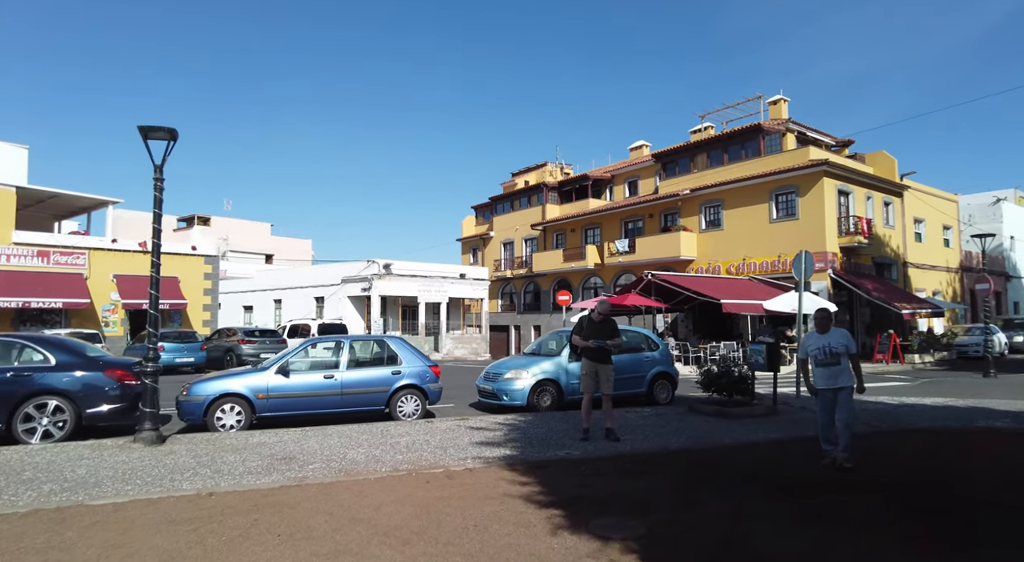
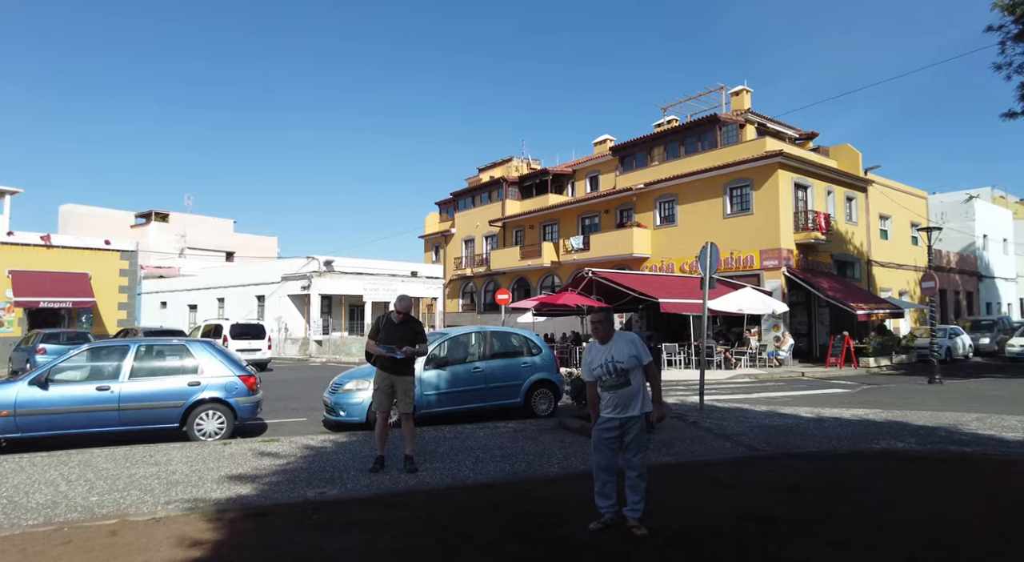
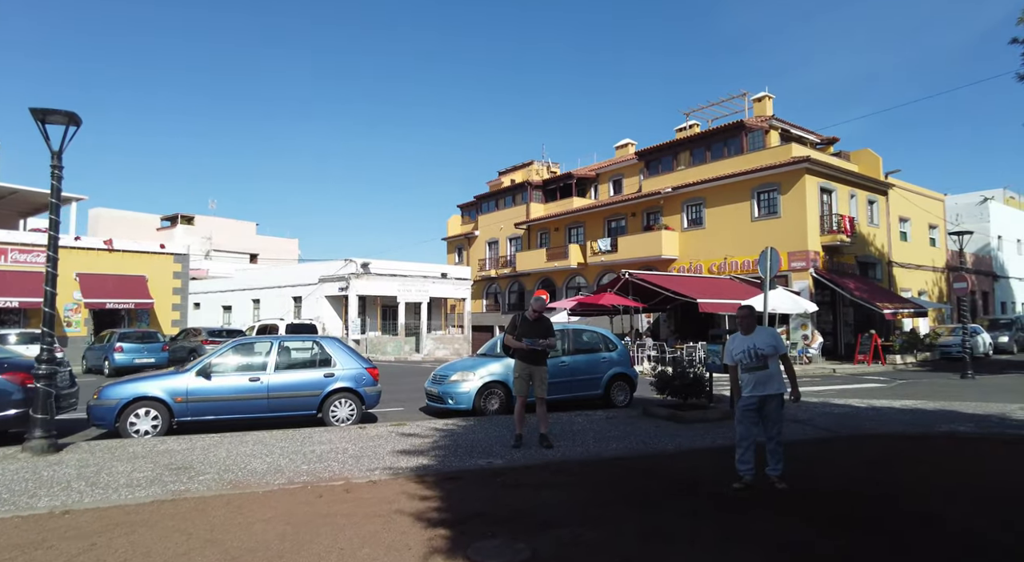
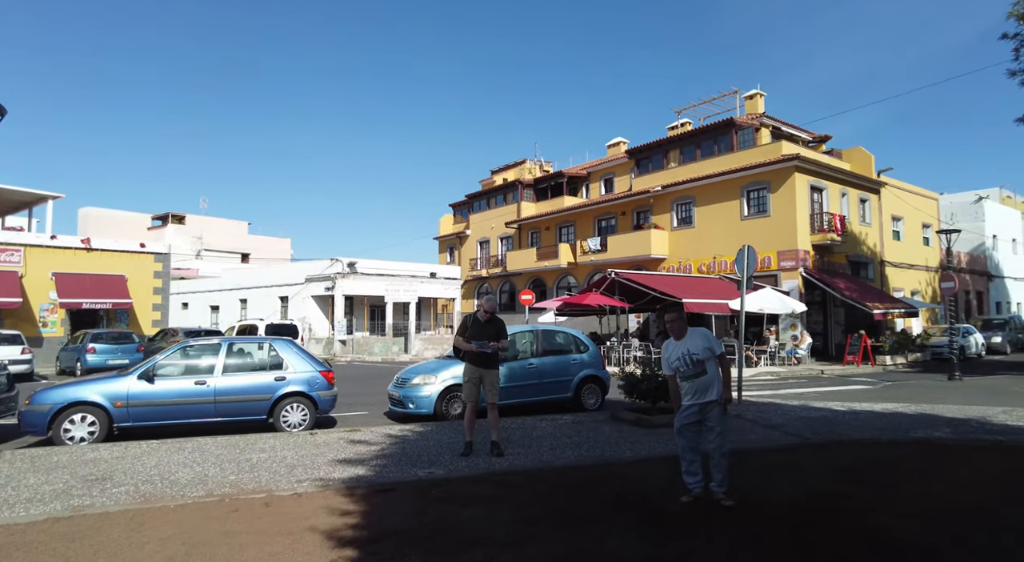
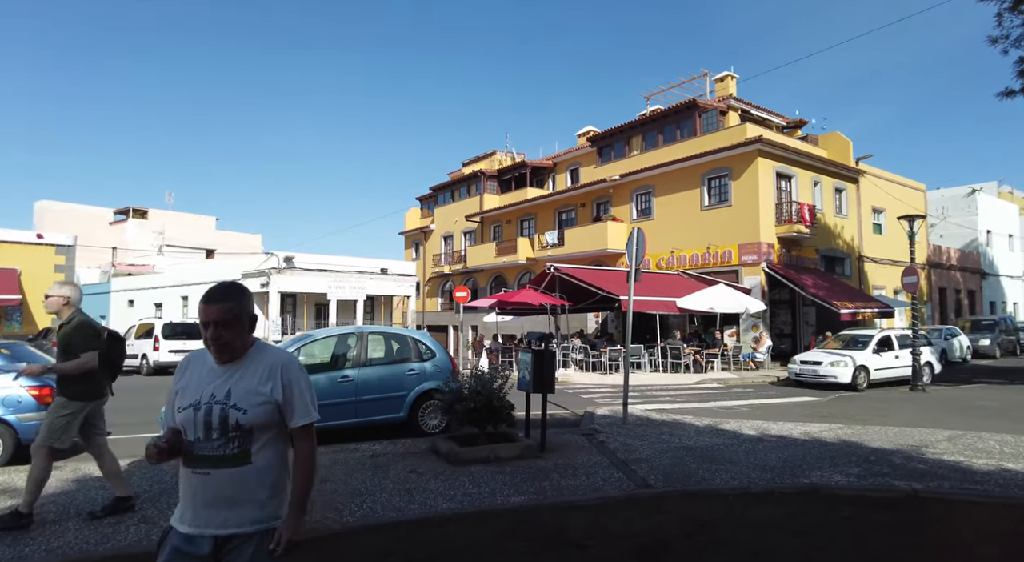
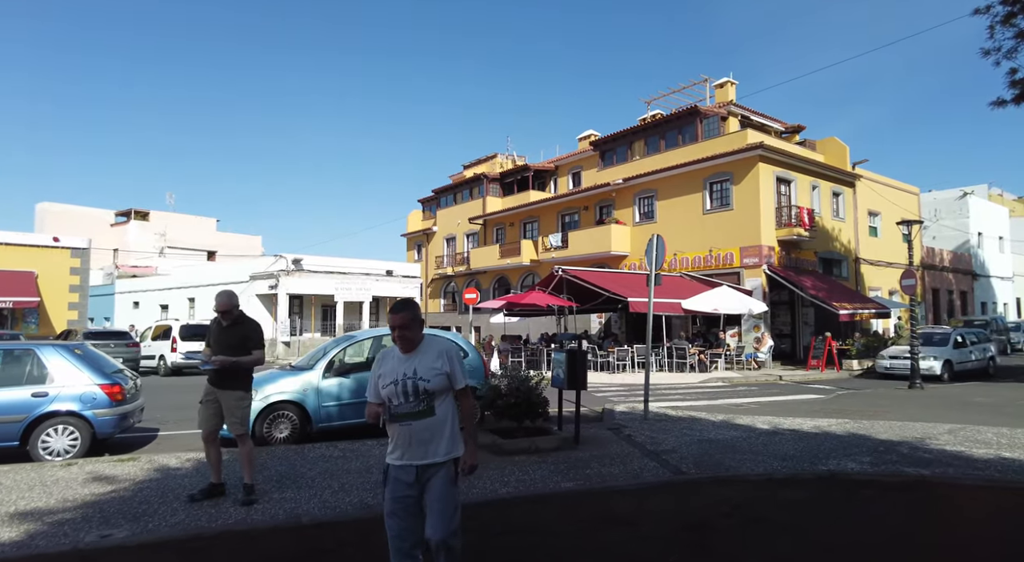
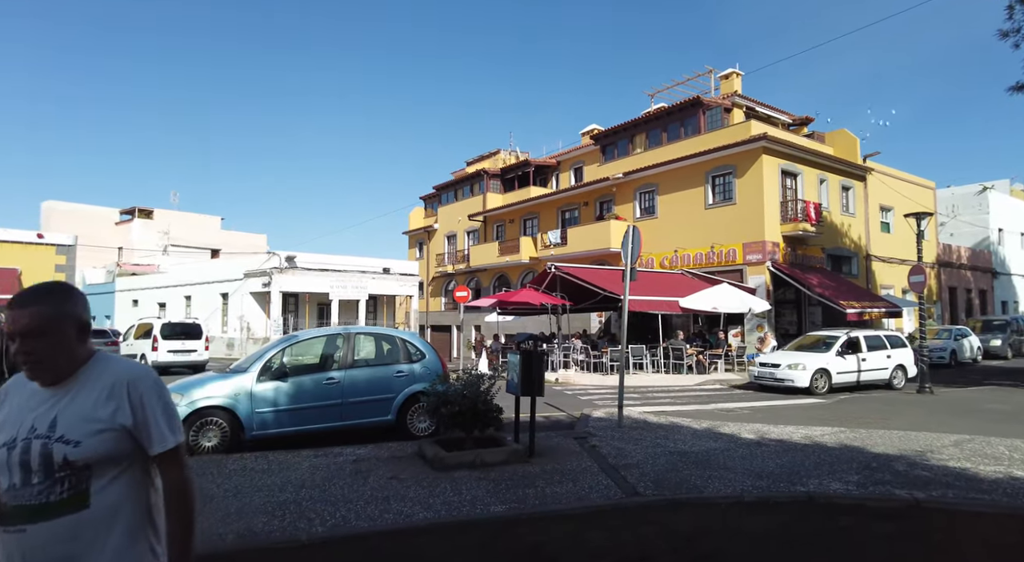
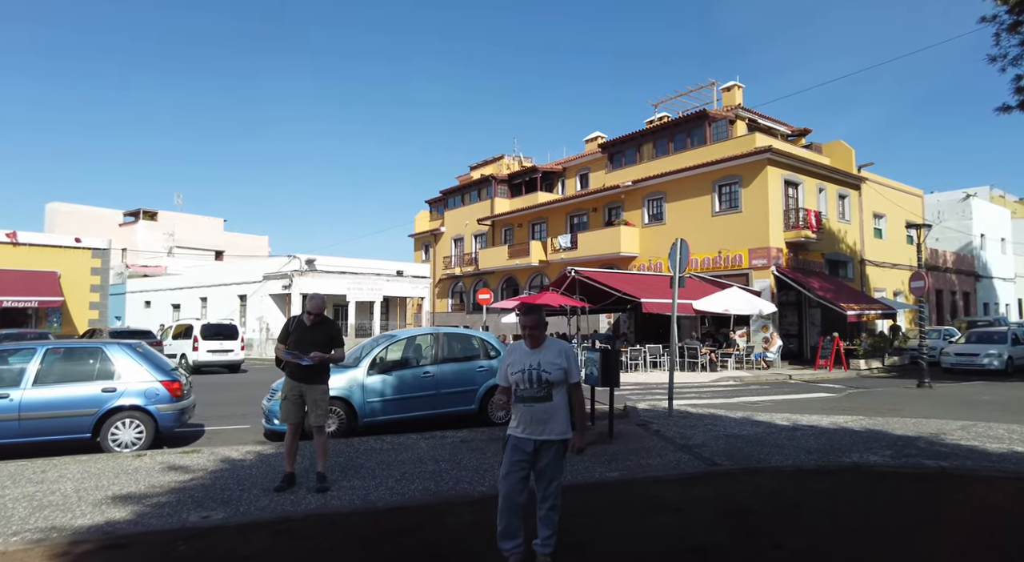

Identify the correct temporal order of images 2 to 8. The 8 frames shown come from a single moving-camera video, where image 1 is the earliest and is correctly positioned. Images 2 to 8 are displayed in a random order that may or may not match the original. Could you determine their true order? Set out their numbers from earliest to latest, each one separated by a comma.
3, 4, 2, 8, 6, 5, 7
